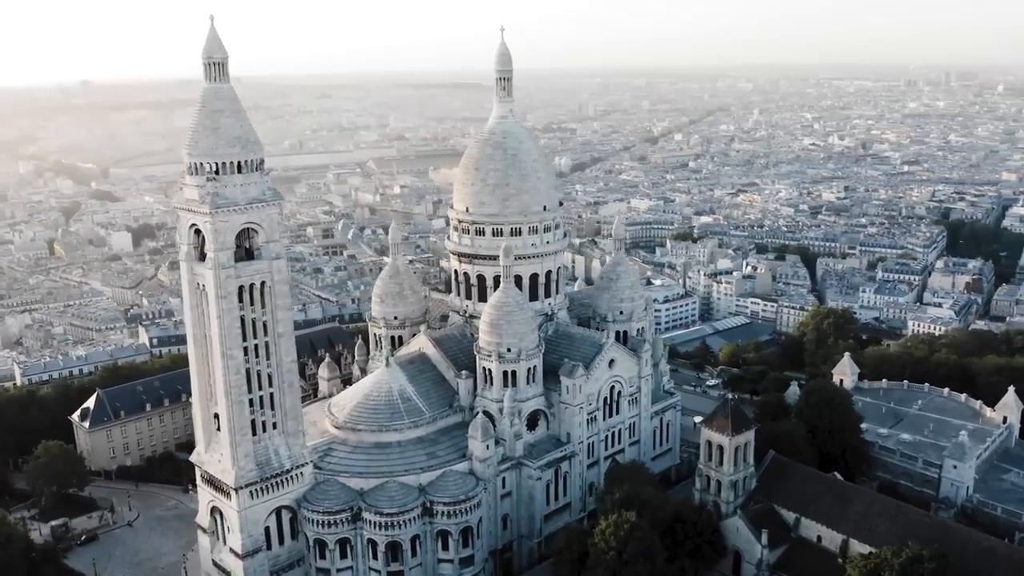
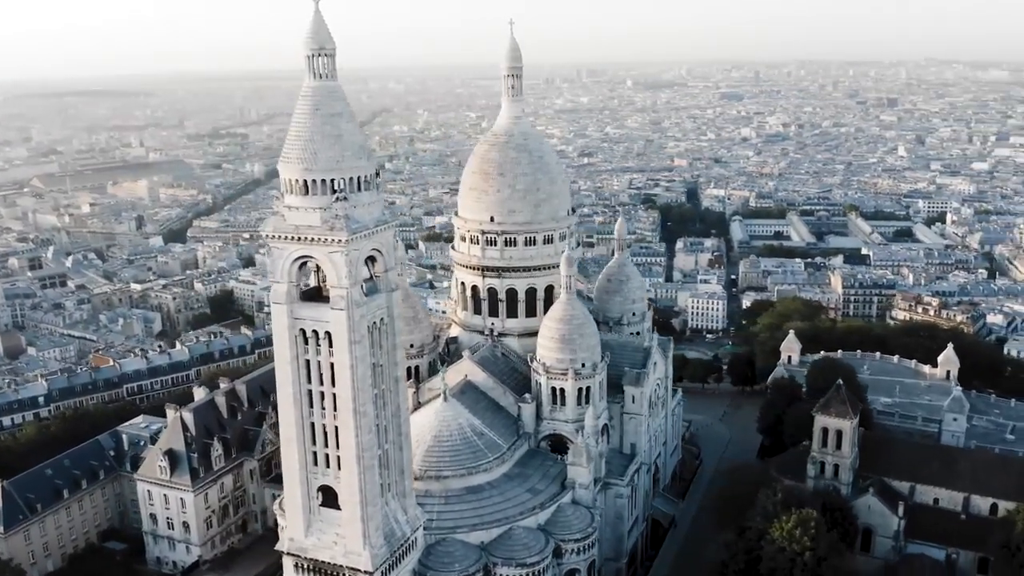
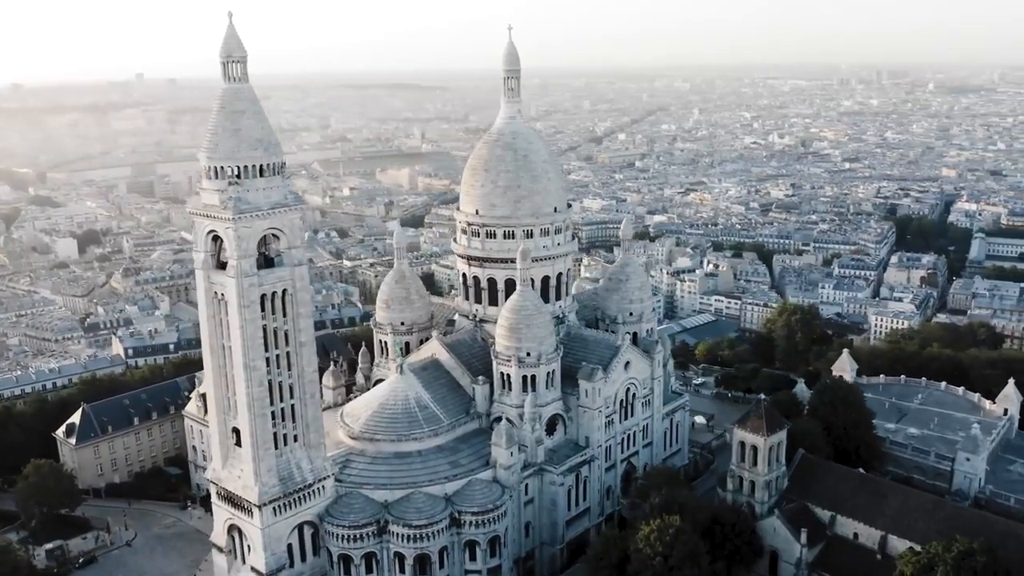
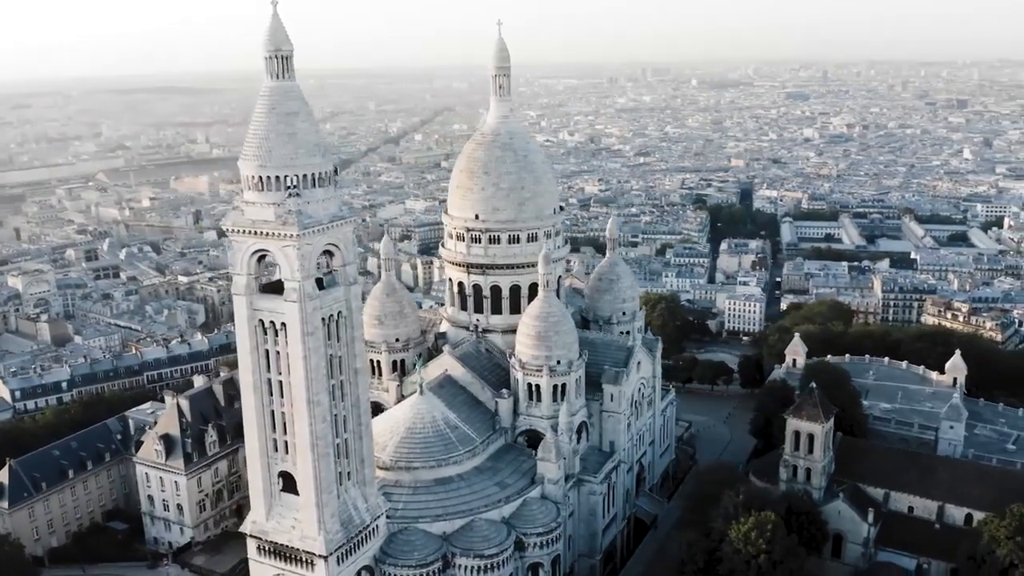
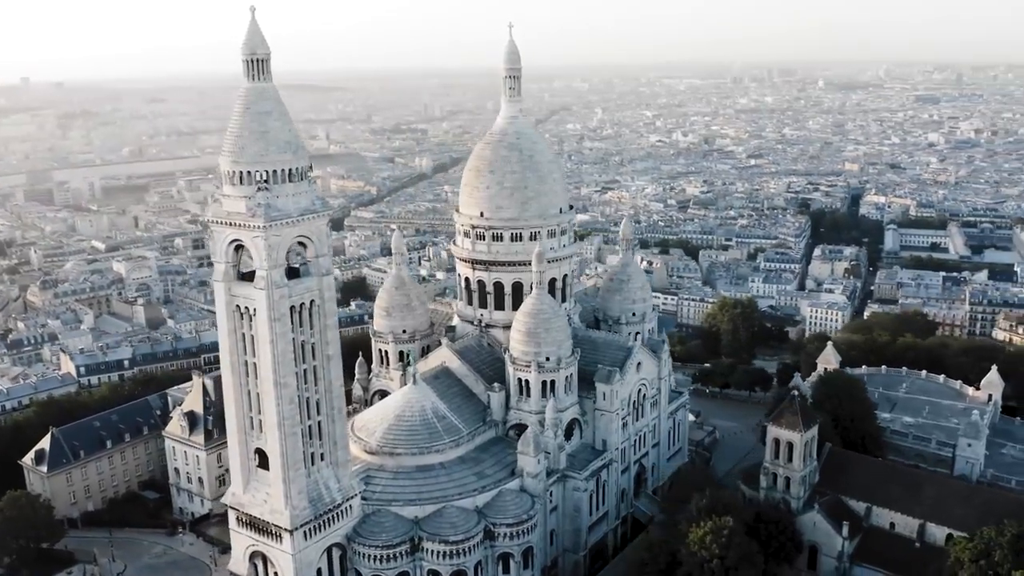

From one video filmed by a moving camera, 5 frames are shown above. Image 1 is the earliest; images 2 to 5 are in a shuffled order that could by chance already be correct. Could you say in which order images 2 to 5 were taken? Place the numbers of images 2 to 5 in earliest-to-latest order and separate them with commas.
3, 5, 4, 2
